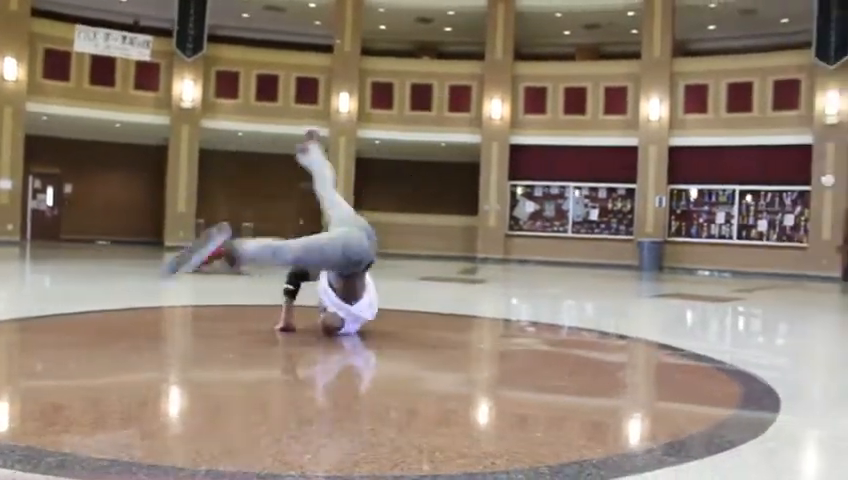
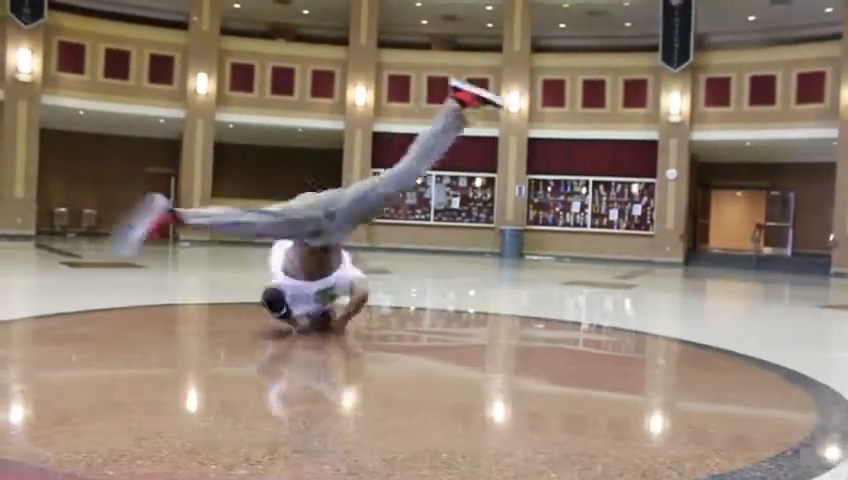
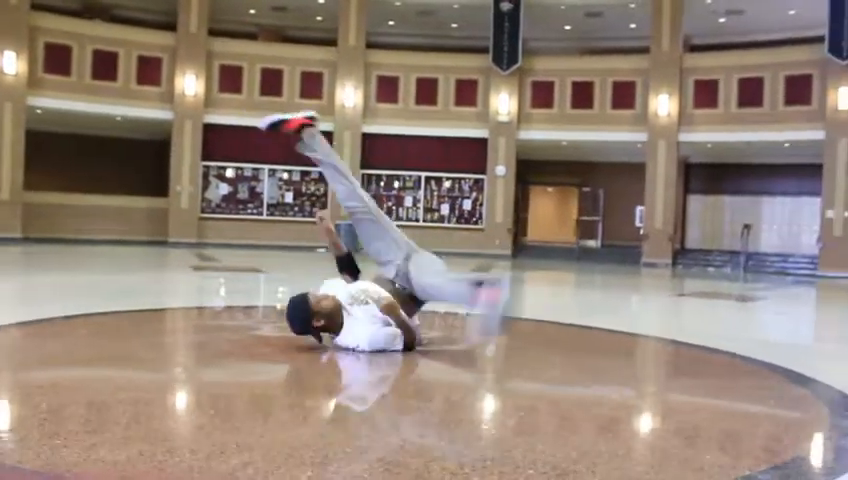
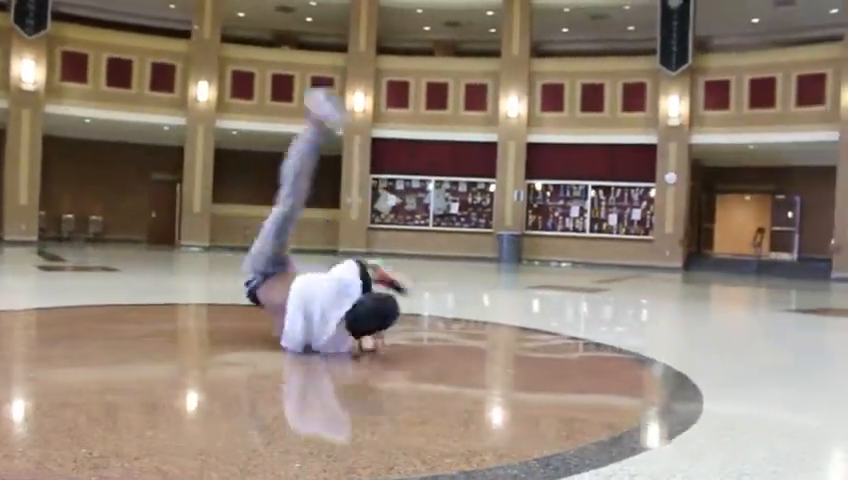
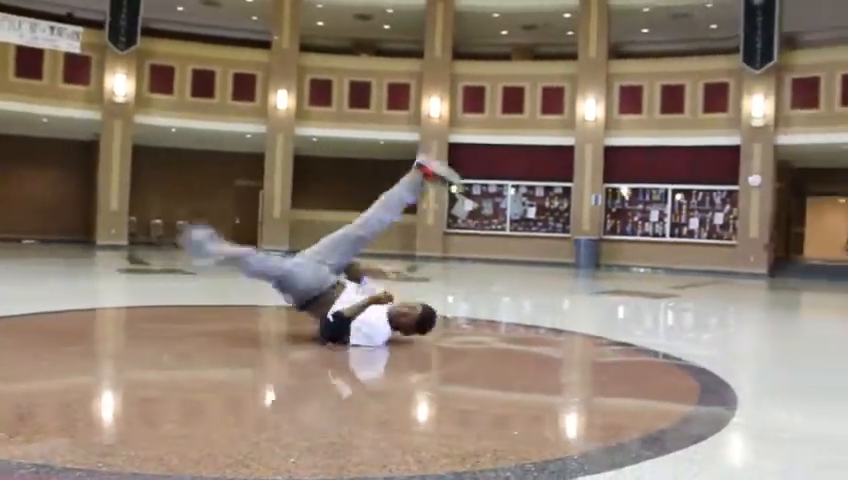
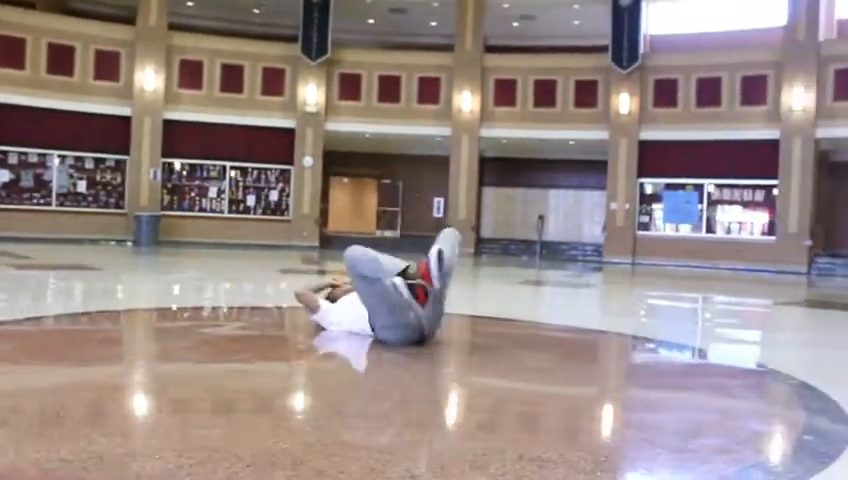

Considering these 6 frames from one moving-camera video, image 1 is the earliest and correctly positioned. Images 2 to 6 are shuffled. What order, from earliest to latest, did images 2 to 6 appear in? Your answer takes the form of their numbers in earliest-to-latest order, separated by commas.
5, 4, 2, 3, 6
